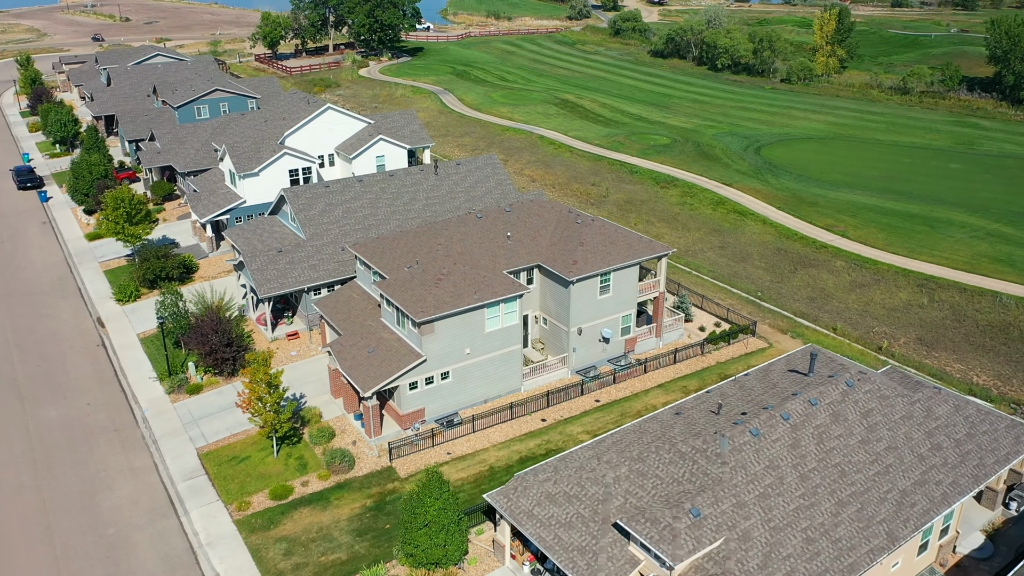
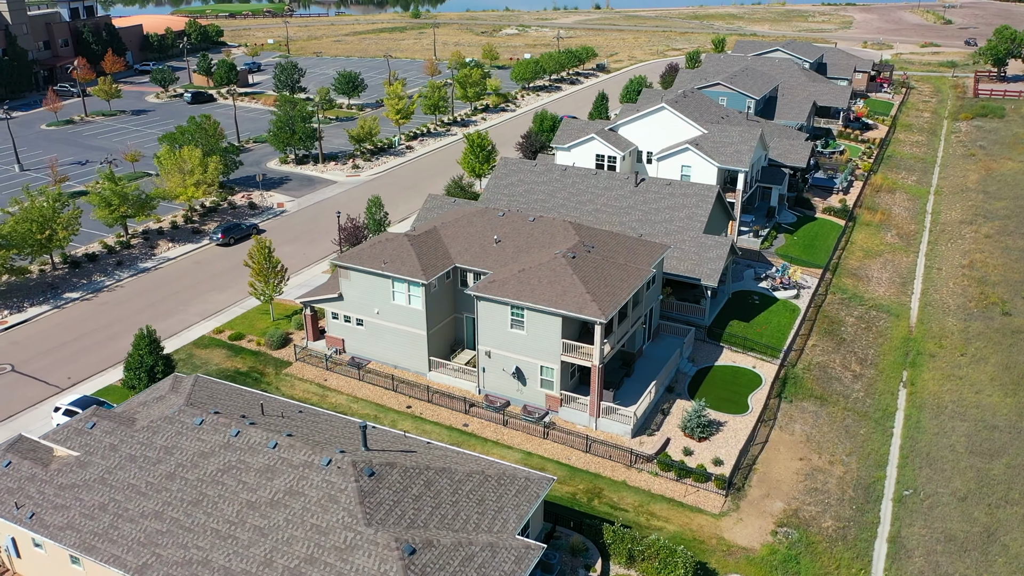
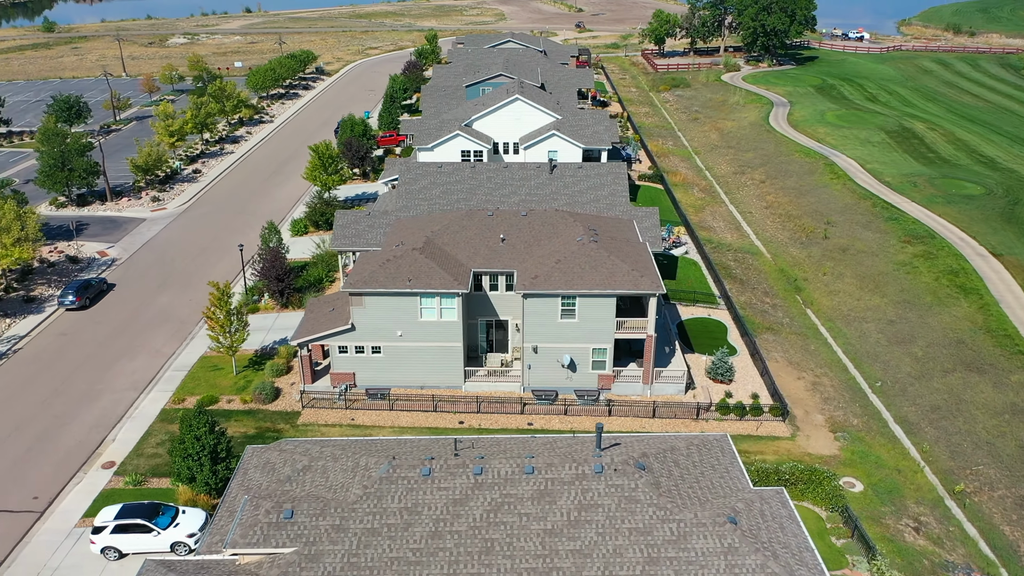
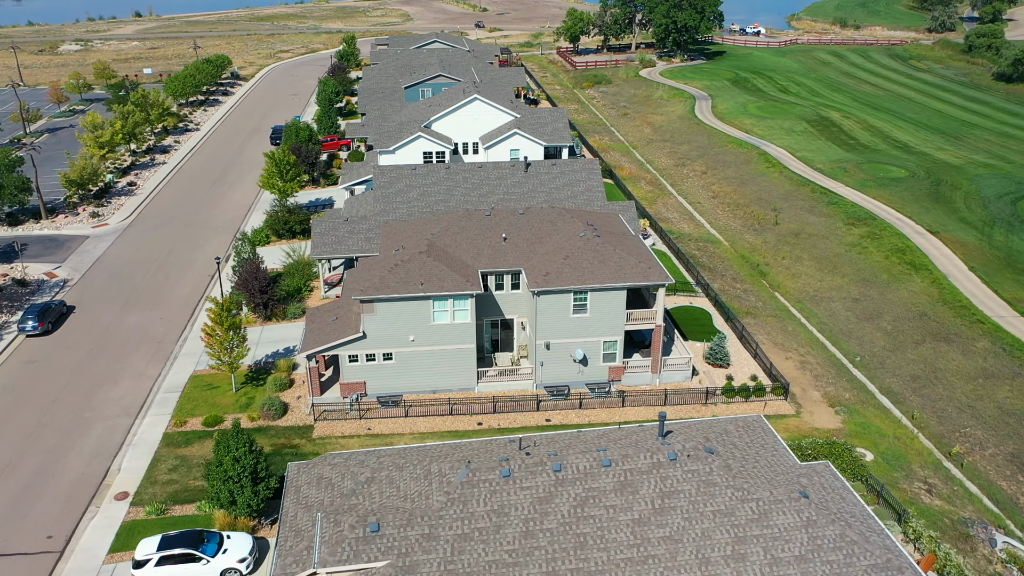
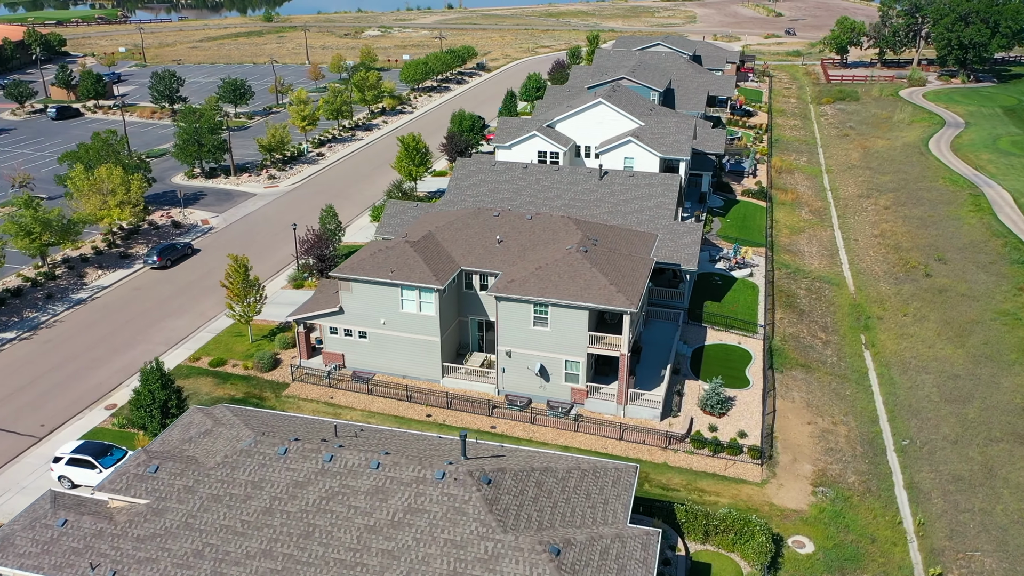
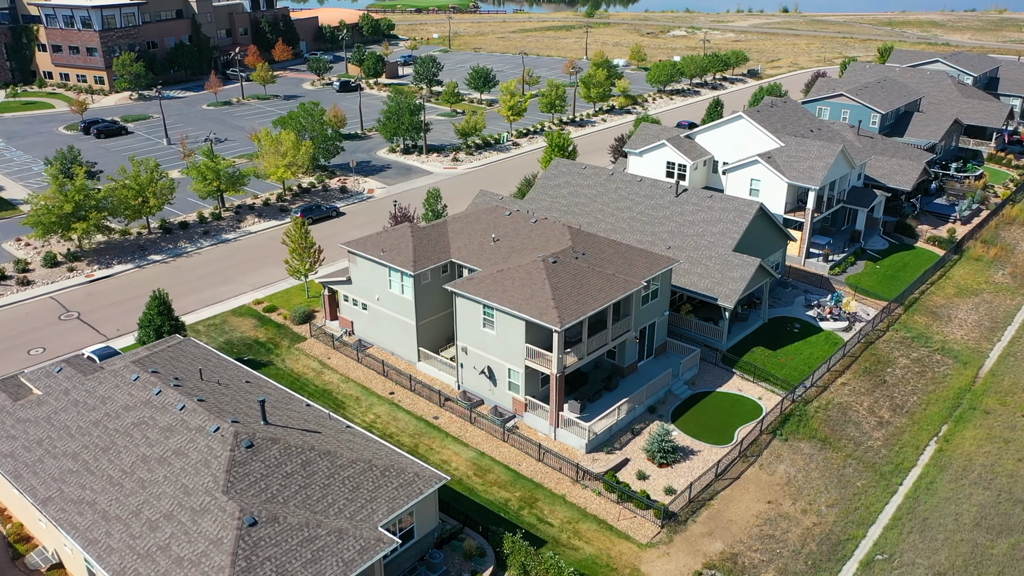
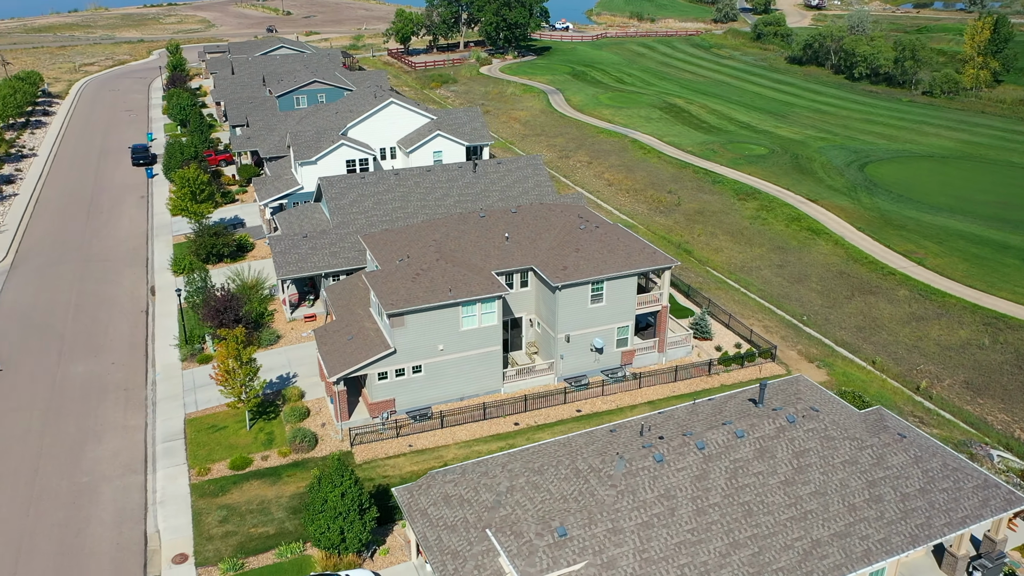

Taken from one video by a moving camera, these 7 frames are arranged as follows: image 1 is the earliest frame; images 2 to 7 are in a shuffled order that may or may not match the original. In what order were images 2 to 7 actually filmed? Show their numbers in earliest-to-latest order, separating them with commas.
7, 4, 3, 5, 2, 6
